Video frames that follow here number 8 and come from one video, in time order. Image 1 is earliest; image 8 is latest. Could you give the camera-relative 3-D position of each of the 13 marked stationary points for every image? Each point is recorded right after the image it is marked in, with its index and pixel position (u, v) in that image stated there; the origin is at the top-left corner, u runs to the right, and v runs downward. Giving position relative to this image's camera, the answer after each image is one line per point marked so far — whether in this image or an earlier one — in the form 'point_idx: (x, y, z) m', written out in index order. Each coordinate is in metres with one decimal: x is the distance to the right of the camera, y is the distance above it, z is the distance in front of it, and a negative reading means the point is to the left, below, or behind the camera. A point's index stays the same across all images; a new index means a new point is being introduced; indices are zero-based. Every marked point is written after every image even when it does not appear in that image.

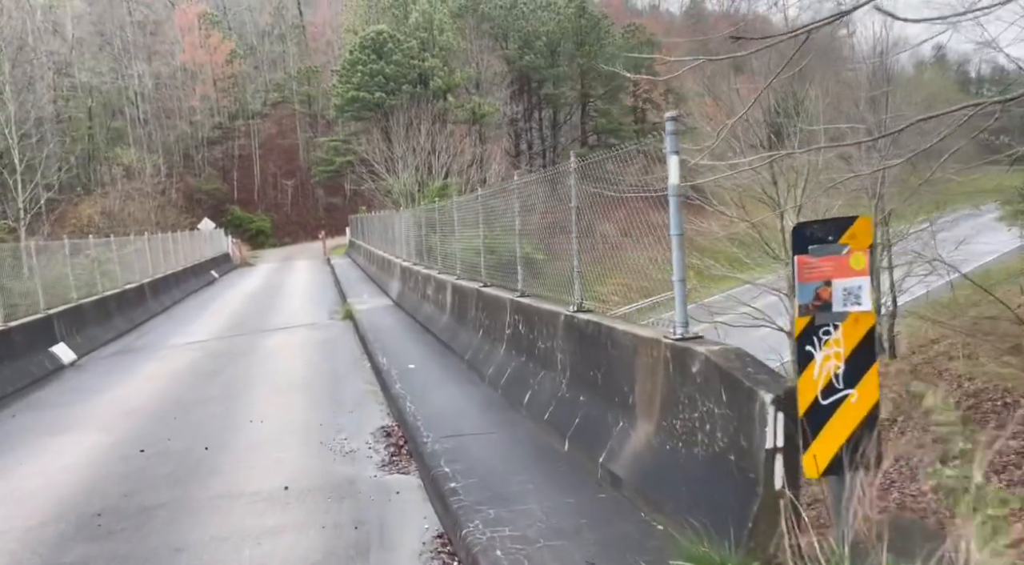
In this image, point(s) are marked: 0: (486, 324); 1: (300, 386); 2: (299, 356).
0: (-0.3, -0.4, +7.8) m
1: (-2.4, -1.2, +8.5) m
2: (-3.0, -1.1, +10.7) m
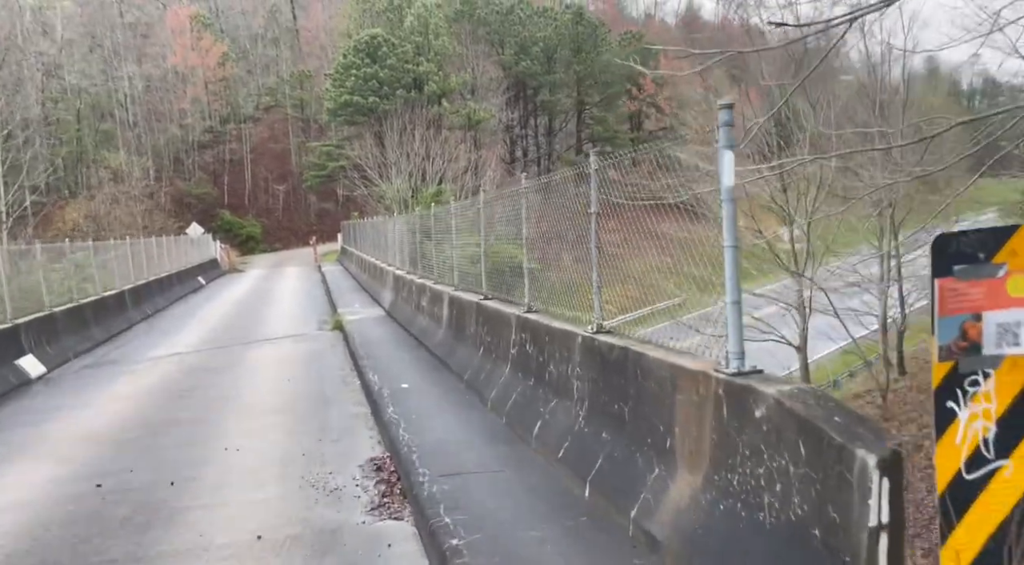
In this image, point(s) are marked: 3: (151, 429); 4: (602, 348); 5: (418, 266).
0: (-0.2, -0.5, +7.1) m
1: (-2.4, -1.3, +7.9) m
2: (-3.0, -1.2, +10.1) m
3: (-3.4, -1.4, +7.1) m
4: (+0.5, -0.4, +4.3) m
5: (-2.0, +0.3, +15.7) m
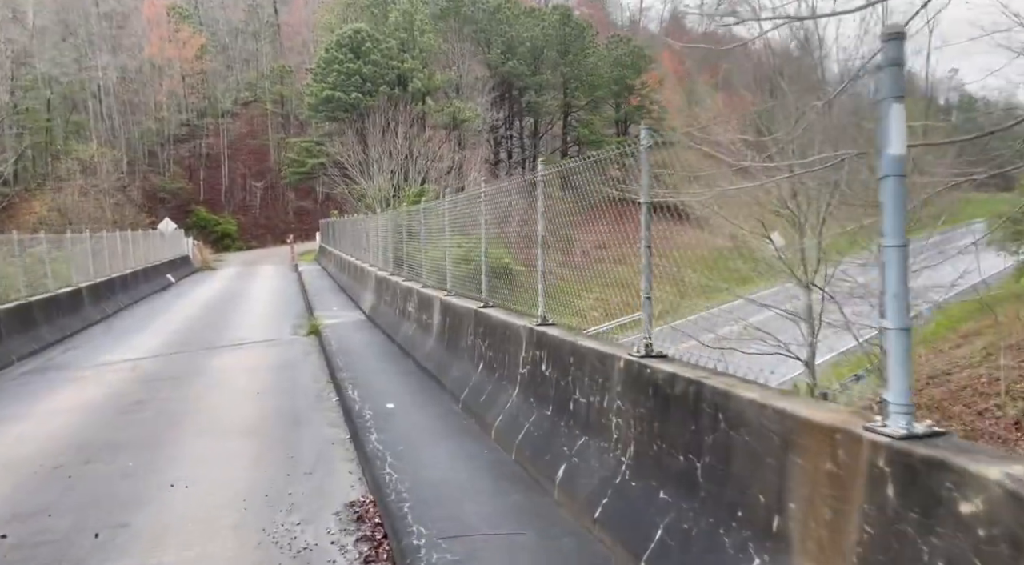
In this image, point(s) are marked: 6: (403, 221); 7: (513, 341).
0: (-0.2, -0.5, +6.1) m
1: (-2.4, -1.3, +6.8) m
2: (-3.1, -1.2, +8.9) m
3: (-3.4, -1.4, +6.0) m
4: (+0.6, -0.4, +3.2) m
5: (-2.2, +0.3, +14.6) m
6: (-2.2, +1.2, +14.4) m
7: (0.0, -0.4, +5.4) m
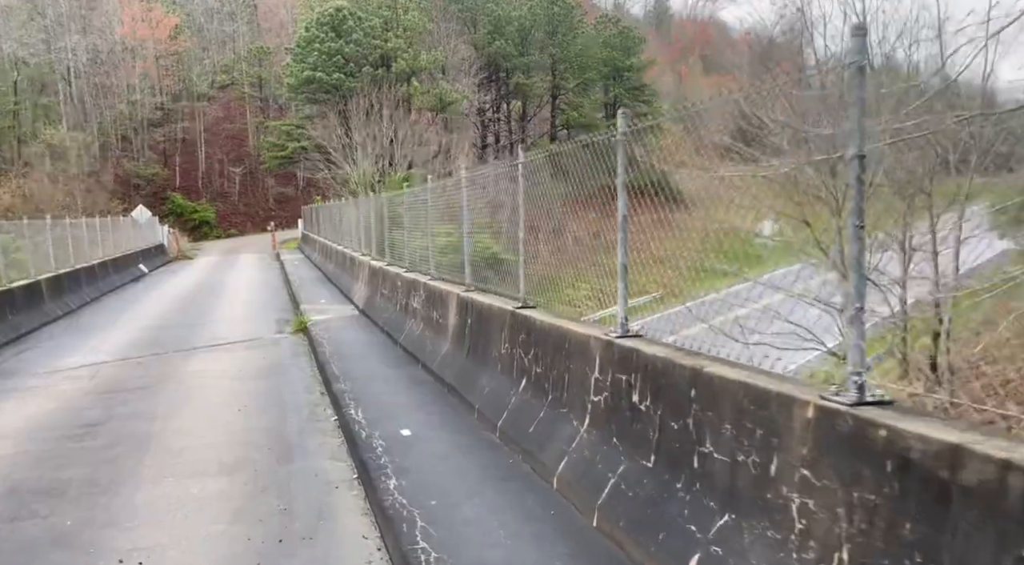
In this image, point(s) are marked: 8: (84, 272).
0: (+0.1, -0.5, +4.8) m
1: (-2.0, -1.3, +5.4) m
2: (-2.8, -1.1, +7.6) m
3: (-3.1, -1.4, +4.6) m
4: (+1.0, -0.4, +1.9) m
5: (-2.0, +0.5, +13.2) m
6: (-2.0, +1.3, +13.0) m
7: (+0.3, -0.4, +4.1) m
8: (-10.7, +0.3, +18.7) m
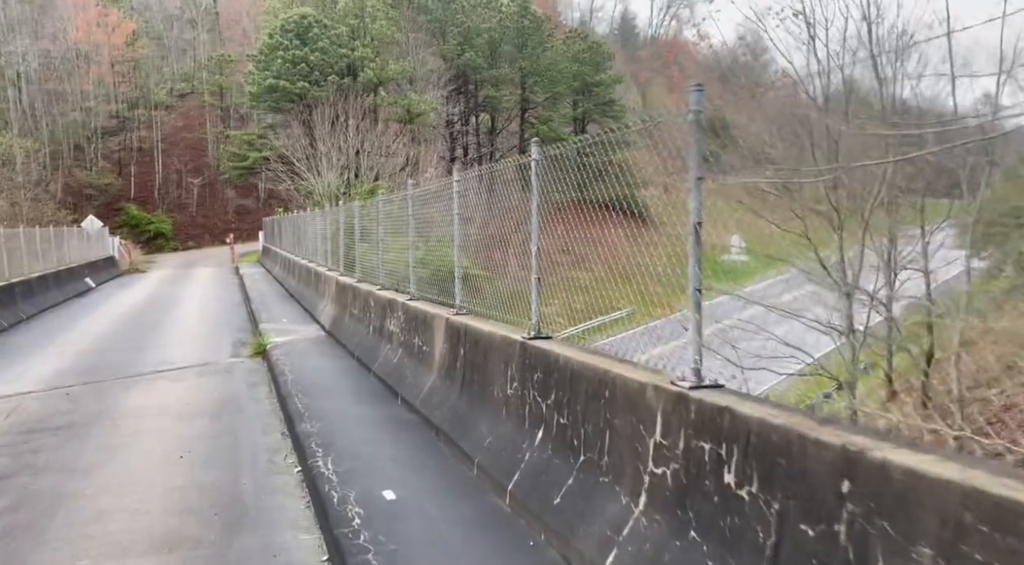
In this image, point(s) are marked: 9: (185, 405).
0: (+0.2, -0.6, +3.8) m
1: (-2.0, -1.4, +4.3) m
2: (-2.9, -1.3, +6.4) m
3: (-3.0, -1.5, +3.4) m
4: (+1.3, -0.5, +1.0) m
5: (-2.4, +0.2, +12.1) m
6: (-2.3, +1.0, +11.9) m
7: (+0.5, -0.5, +3.1) m
8: (-11.3, -0.1, +17.2) m
9: (-3.4, -1.3, +7.7) m
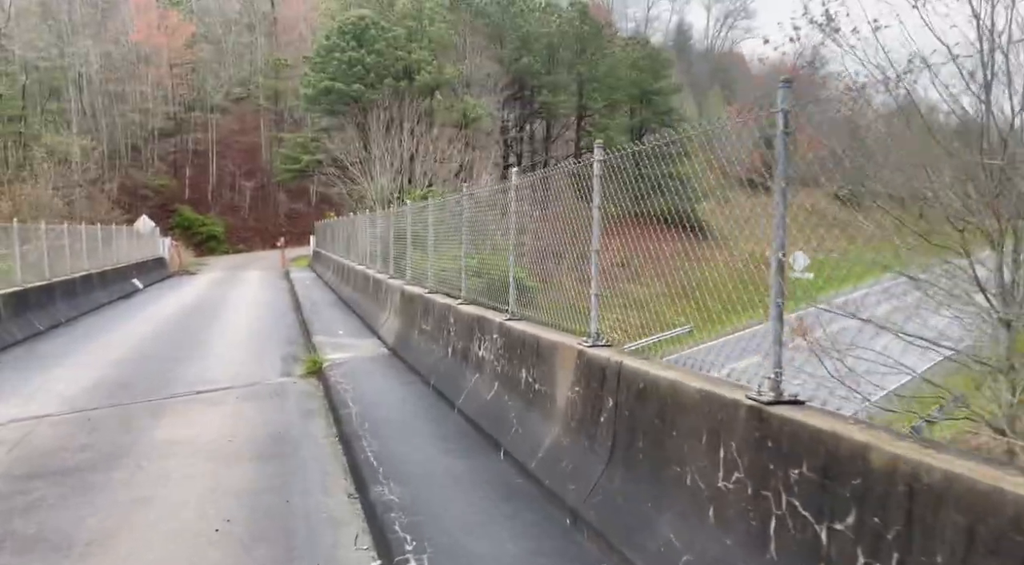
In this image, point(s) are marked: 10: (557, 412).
0: (+1.0, -0.7, +2.1) m
1: (-1.2, -1.5, +2.7) m
2: (-1.9, -1.4, +4.9) m
3: (-2.2, -1.5, +1.9) m
4: (+1.9, -0.6, -0.8) m
5: (-1.1, 0.0, +10.6) m
6: (-1.0, +0.9, +10.3) m
7: (+1.2, -0.6, +1.4) m
8: (-9.7, -0.1, +16.2) m
9: (-2.4, -1.3, +6.2) m
10: (+0.3, -0.8, +4.4) m
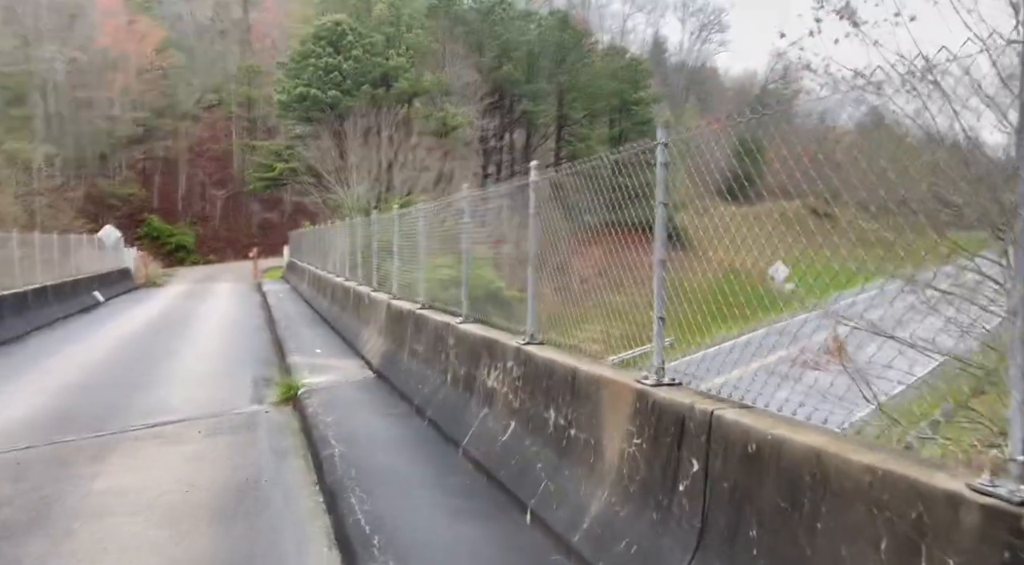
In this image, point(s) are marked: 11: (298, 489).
0: (+1.2, -0.8, +1.1) m
1: (-1.0, -1.5, +1.6) m
2: (-1.8, -1.5, +3.8) m
3: (-2.0, -1.6, +0.8) m
4: (+2.2, -0.6, -1.7) m
5: (-1.1, -0.2, +9.5) m
6: (-1.1, +0.7, +9.3) m
7: (+1.5, -0.7, +0.4) m
8: (-9.9, -0.4, +14.8) m
9: (-2.3, -1.4, +5.1) m
10: (+0.4, -0.8, +3.4) m
11: (-1.6, -1.4, +5.4) m
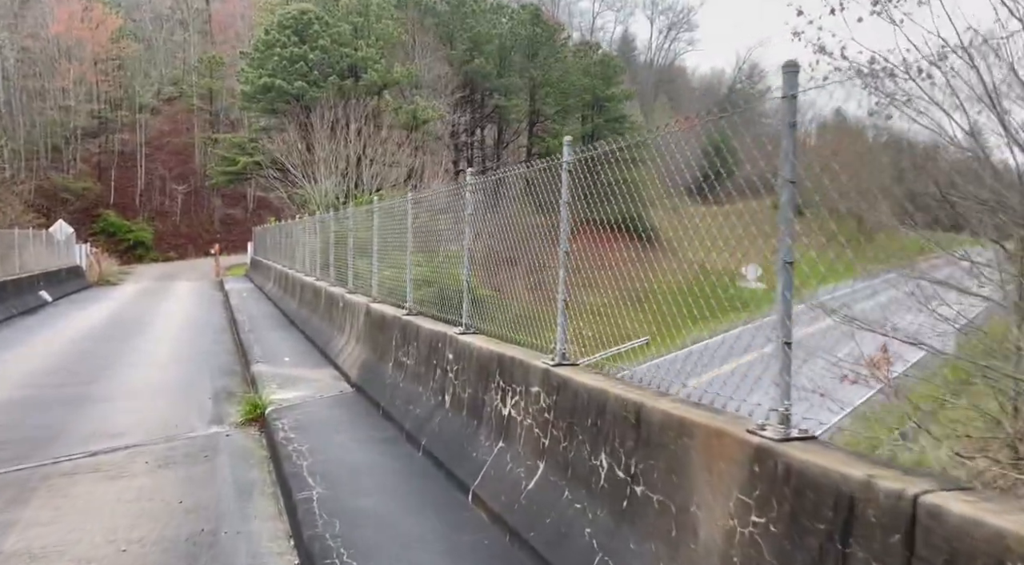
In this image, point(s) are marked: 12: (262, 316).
0: (+1.6, -0.8, +0.2) m
1: (-0.7, -1.6, +0.6) m
2: (-1.6, -1.5, +2.7) m
3: (-1.6, -1.6, -0.3) m
4: (+2.6, -0.7, -2.6) m
5: (-1.2, -0.2, +8.5) m
6: (-1.1, +0.7, +8.2) m
7: (+1.8, -0.7, -0.5) m
8: (-10.2, -0.4, +13.4) m
9: (-2.1, -1.5, +4.0) m
10: (+0.7, -0.9, +2.4) m
11: (-1.5, -1.5, +4.3) m
12: (-5.3, -0.7, +16.0) m
